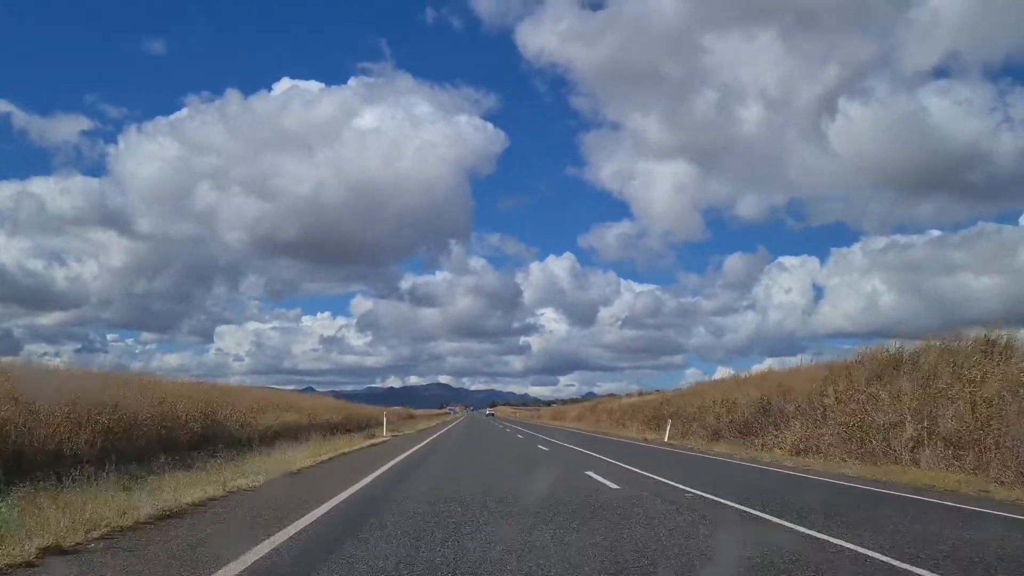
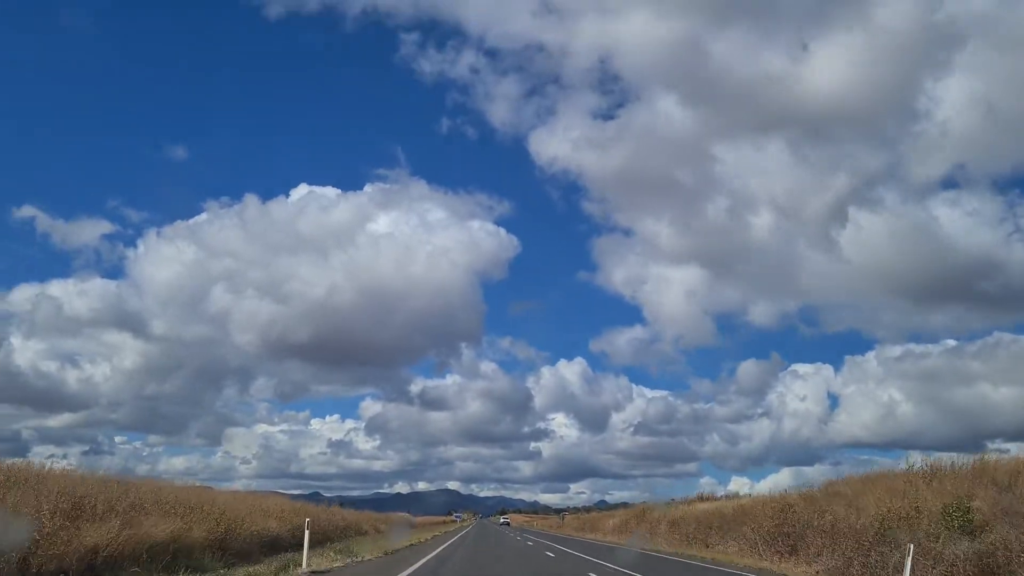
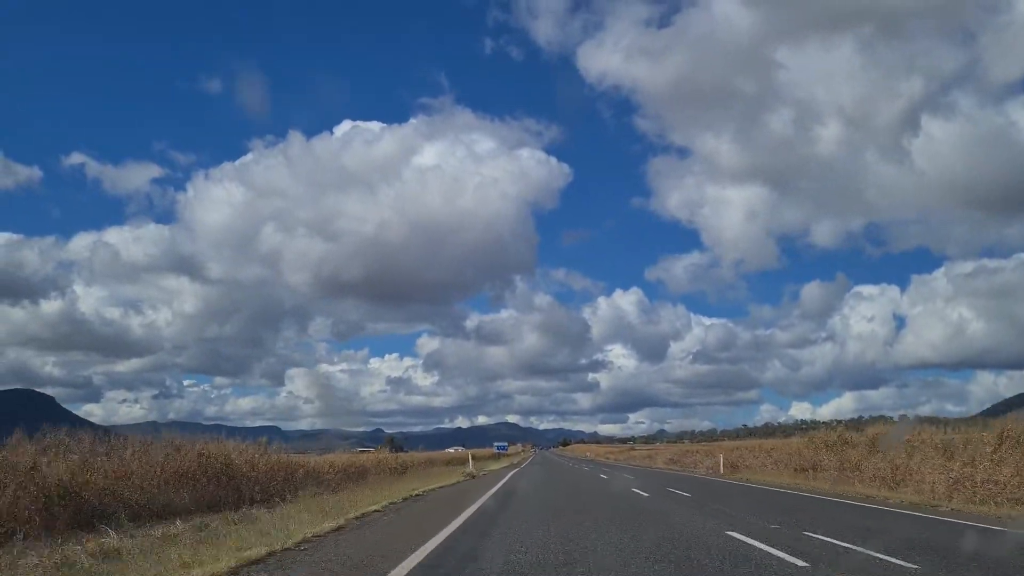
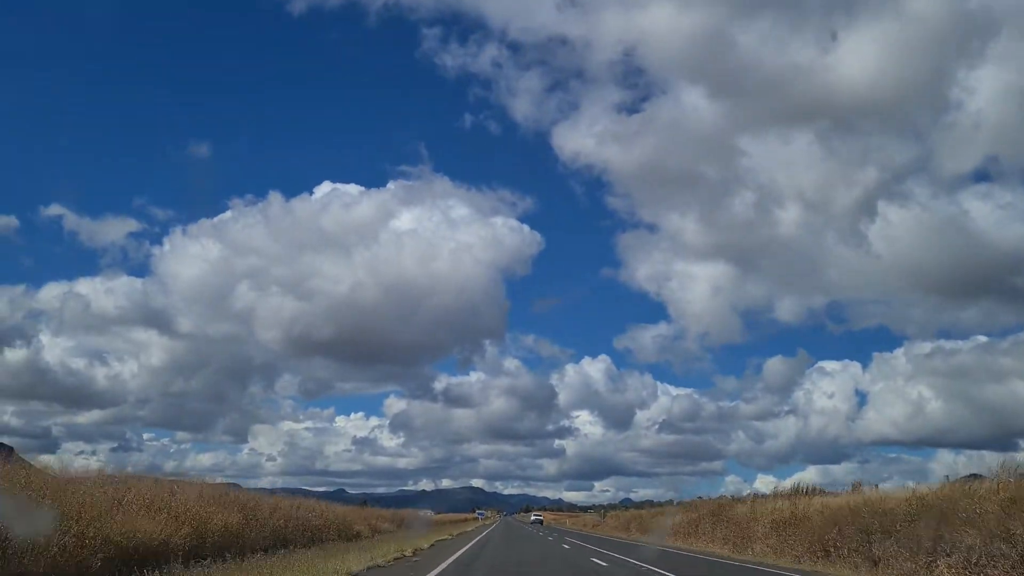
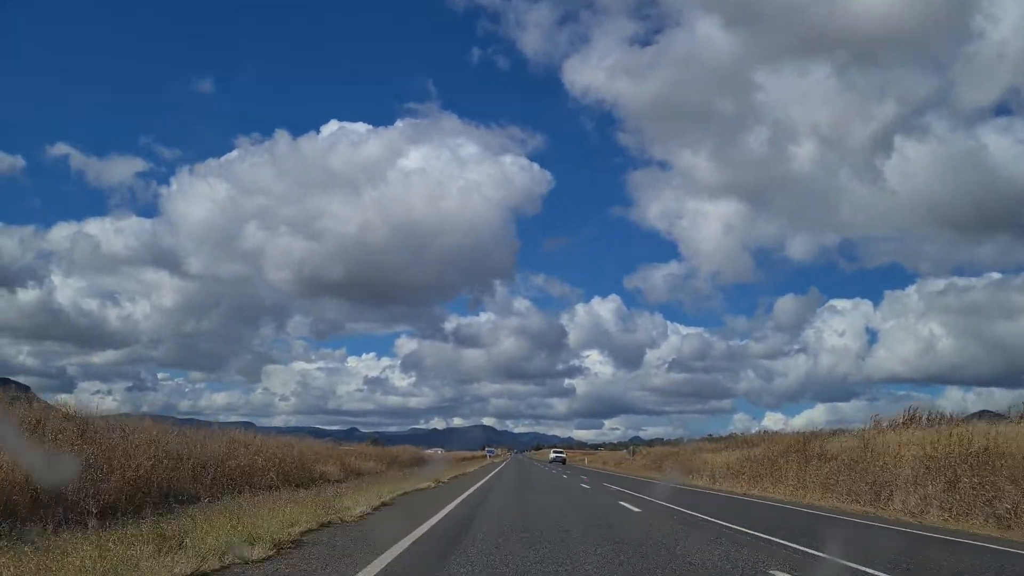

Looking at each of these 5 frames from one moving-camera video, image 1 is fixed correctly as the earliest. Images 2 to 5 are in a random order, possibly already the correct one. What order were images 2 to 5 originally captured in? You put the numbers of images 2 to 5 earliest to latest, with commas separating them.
2, 4, 5, 3
